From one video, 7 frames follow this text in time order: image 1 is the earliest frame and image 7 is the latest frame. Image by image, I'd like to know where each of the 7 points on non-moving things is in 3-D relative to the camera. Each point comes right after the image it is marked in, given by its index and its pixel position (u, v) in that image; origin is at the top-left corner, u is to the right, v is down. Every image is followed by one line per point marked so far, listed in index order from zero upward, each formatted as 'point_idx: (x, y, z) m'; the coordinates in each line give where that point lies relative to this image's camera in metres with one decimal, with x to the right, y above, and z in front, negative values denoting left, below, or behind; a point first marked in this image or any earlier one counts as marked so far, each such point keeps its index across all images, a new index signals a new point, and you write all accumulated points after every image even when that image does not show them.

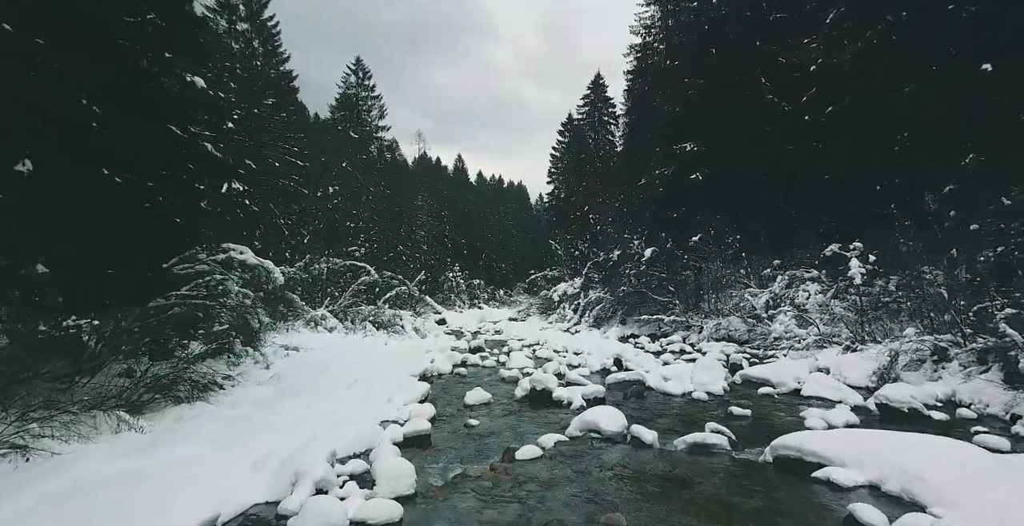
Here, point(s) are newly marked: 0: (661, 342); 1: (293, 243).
0: (+5.1, -2.7, +17.2) m
1: (-7.4, +0.7, +16.6) m
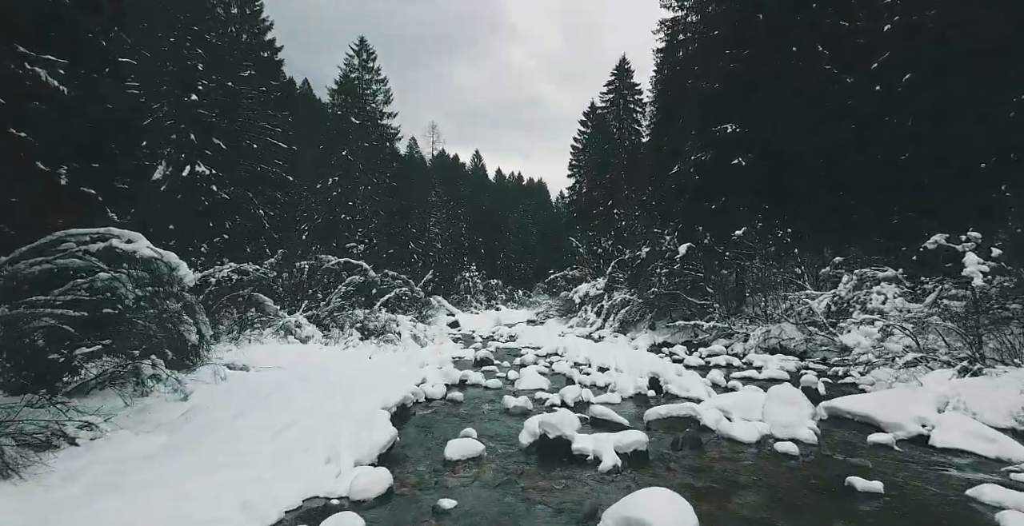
0: (+5.5, -2.7, +14.7) m
1: (-7.0, +0.7, +14.7) m
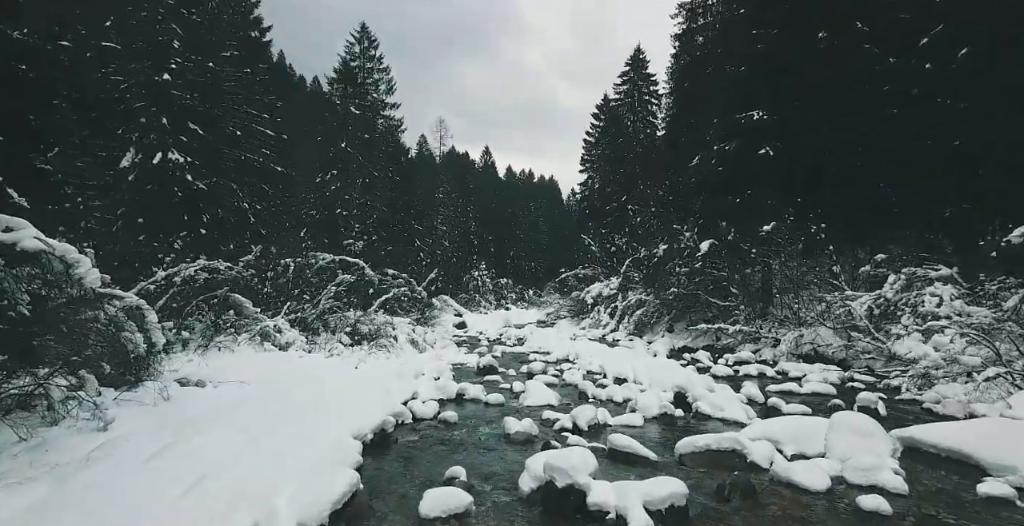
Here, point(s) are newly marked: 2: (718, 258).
0: (+5.7, -2.6, +13.4) m
1: (-6.8, +0.8, +13.6) m
2: (+7.3, +0.2, +17.8) m
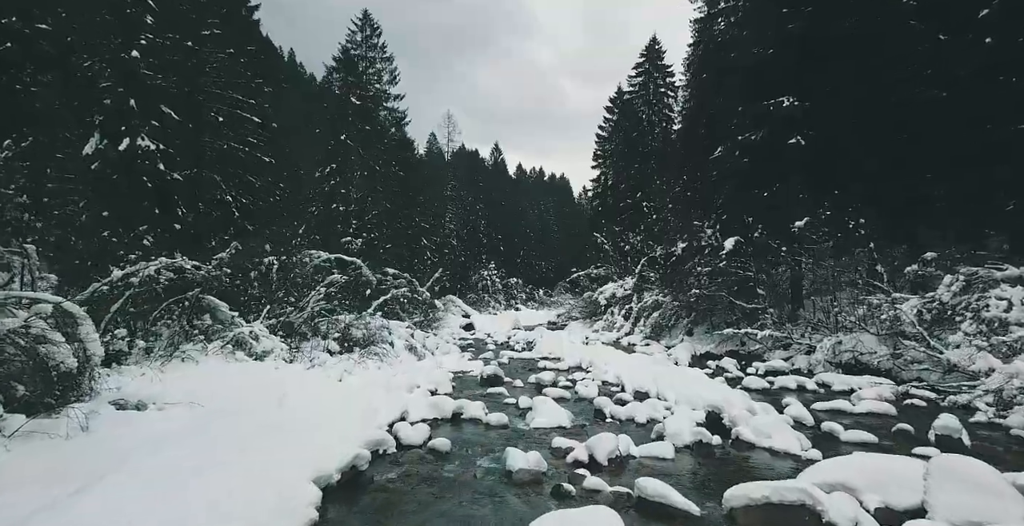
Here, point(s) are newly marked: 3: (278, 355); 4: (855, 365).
0: (+5.9, -2.6, +12.1) m
1: (-6.6, +0.8, +12.6) m
2: (+7.6, +0.2, +16.5) m
3: (-4.0, -1.6, +8.6) m
4: (+8.1, -2.4, +11.9) m
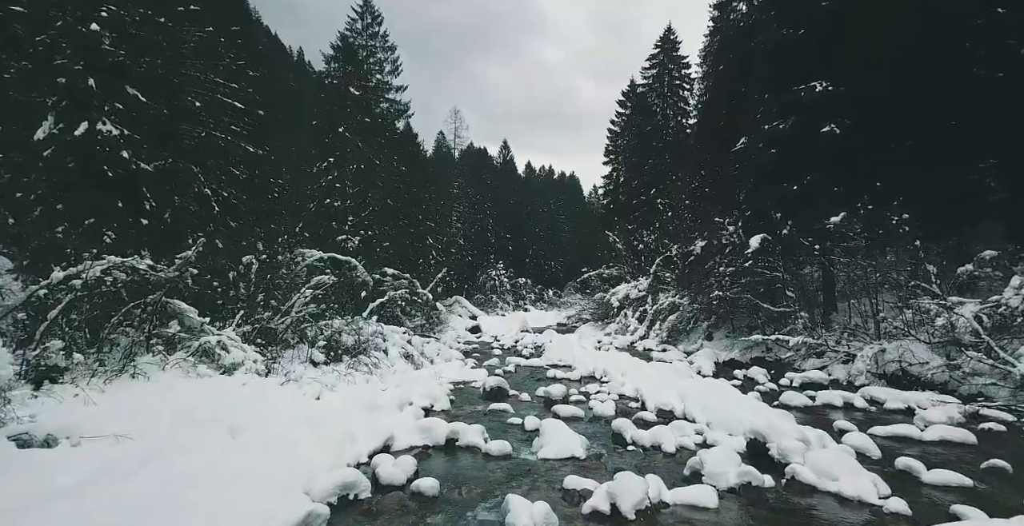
0: (+6.1, -2.6, +10.9) m
1: (-6.4, +0.8, +11.6) m
2: (+7.9, +0.2, +15.2) m
3: (-3.9, -1.6, +7.5) m
4: (+8.3, -2.4, +10.6) m
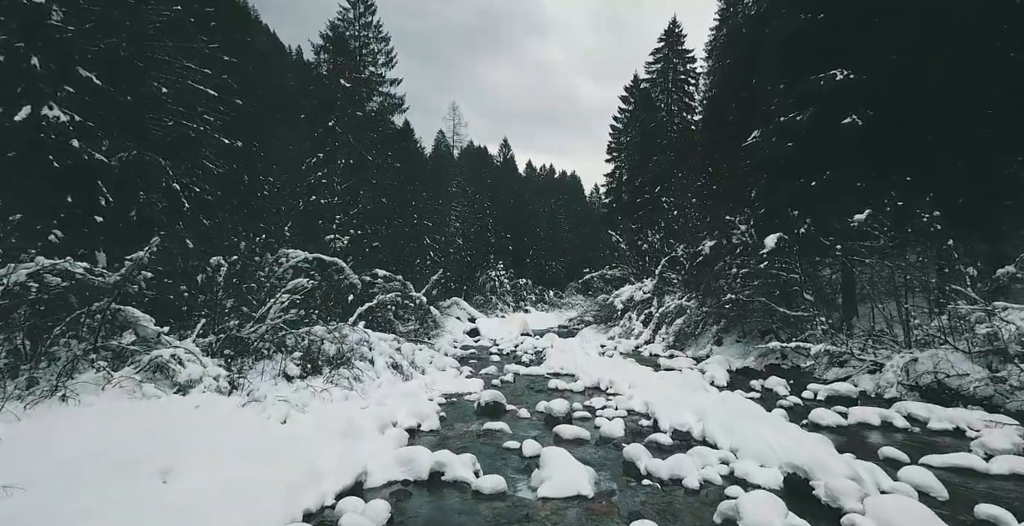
0: (+6.0, -2.6, +9.9) m
1: (-6.5, +0.8, +10.6) m
2: (+7.8, +0.2, +14.3) m
3: (-4.0, -1.6, +6.6) m
4: (+8.2, -2.4, +9.7) m
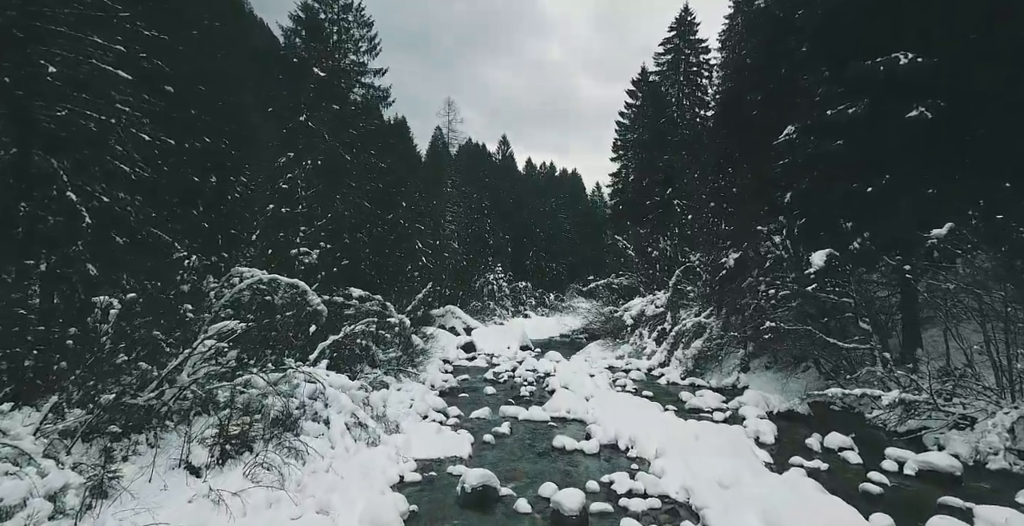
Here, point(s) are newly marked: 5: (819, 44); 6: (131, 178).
0: (+5.9, -3.1, +7.7) m
1: (-6.5, +0.3, +8.4) m
2: (+7.7, -0.3, +12.0) m
3: (-4.0, -2.1, +4.3) m
4: (+8.2, -2.9, +7.4) m
5: (+8.0, +5.7, +12.8) m
6: (-6.6, +1.6, +9.1) m
